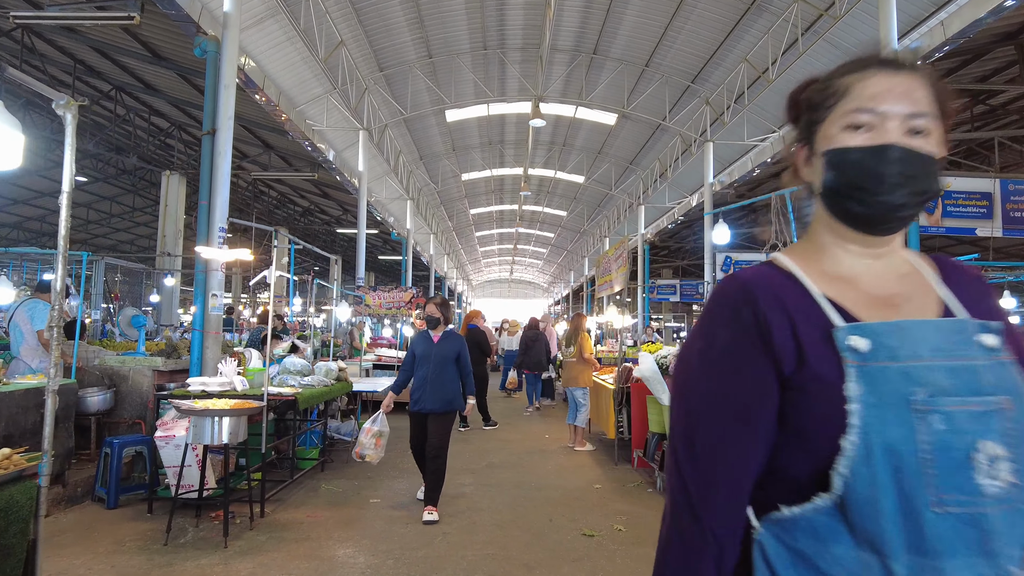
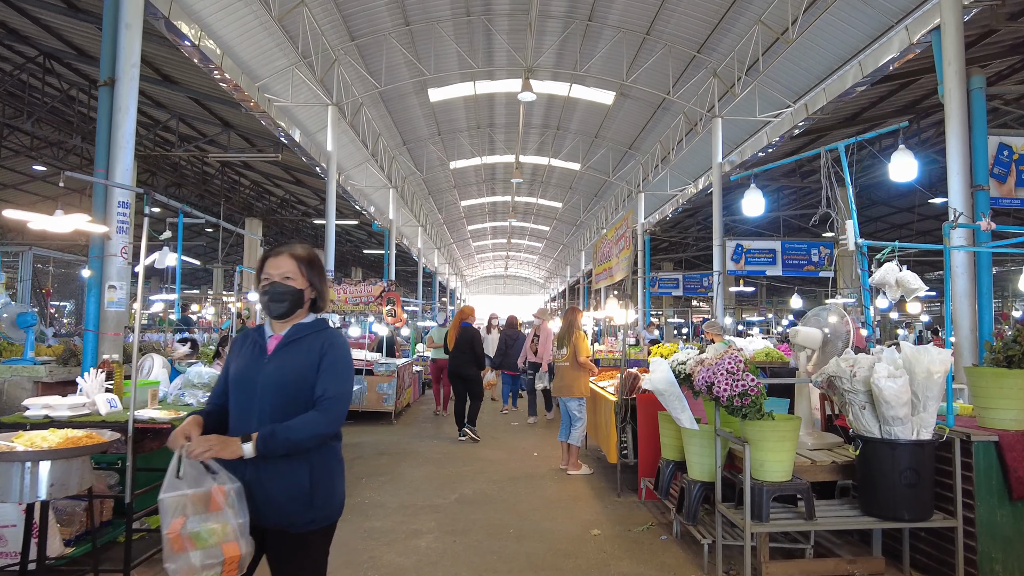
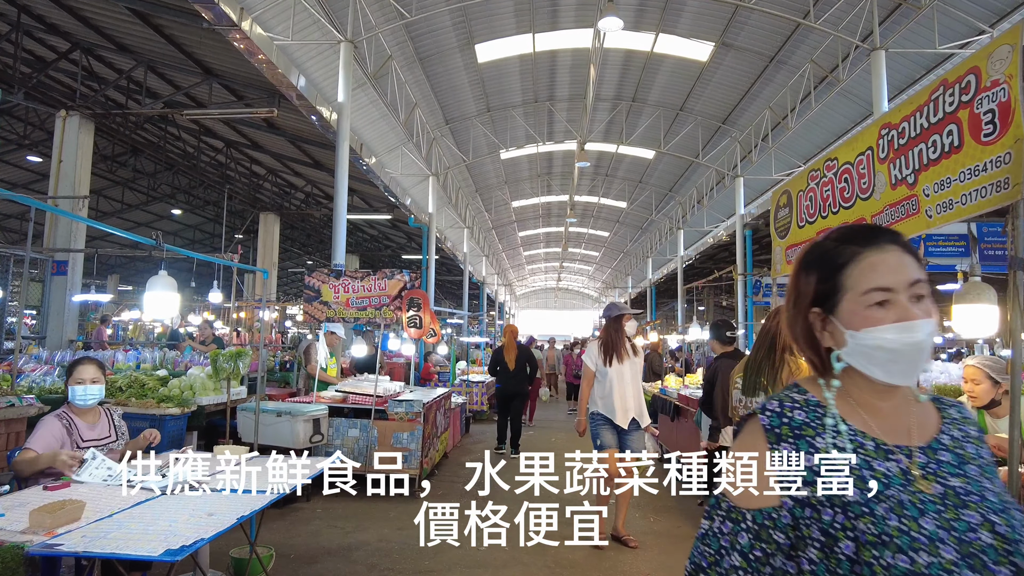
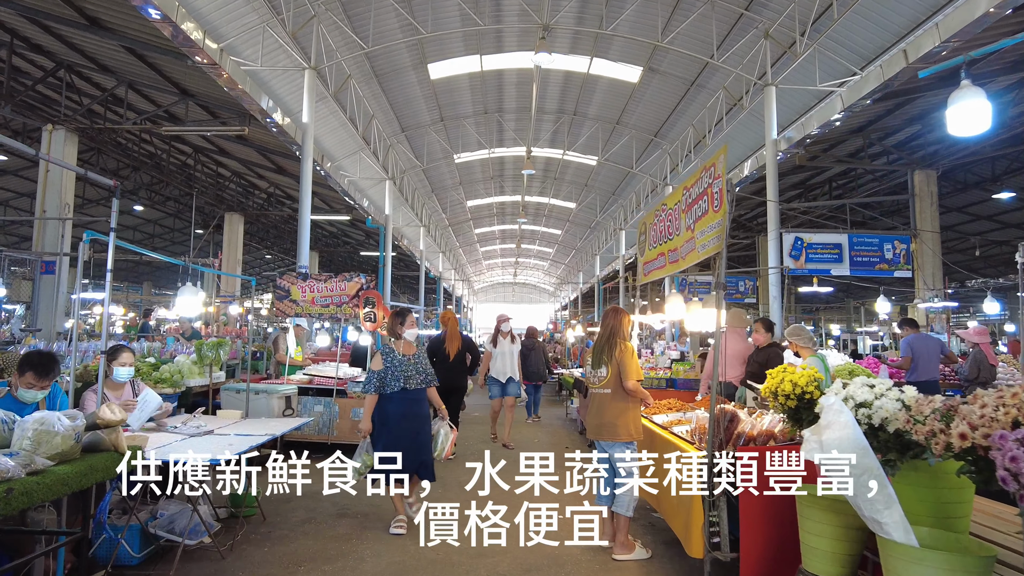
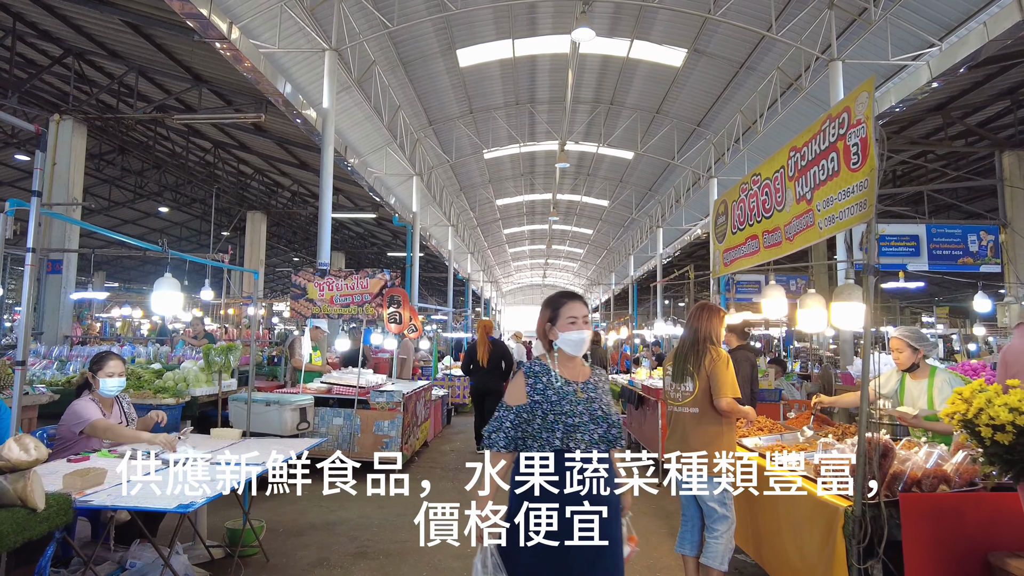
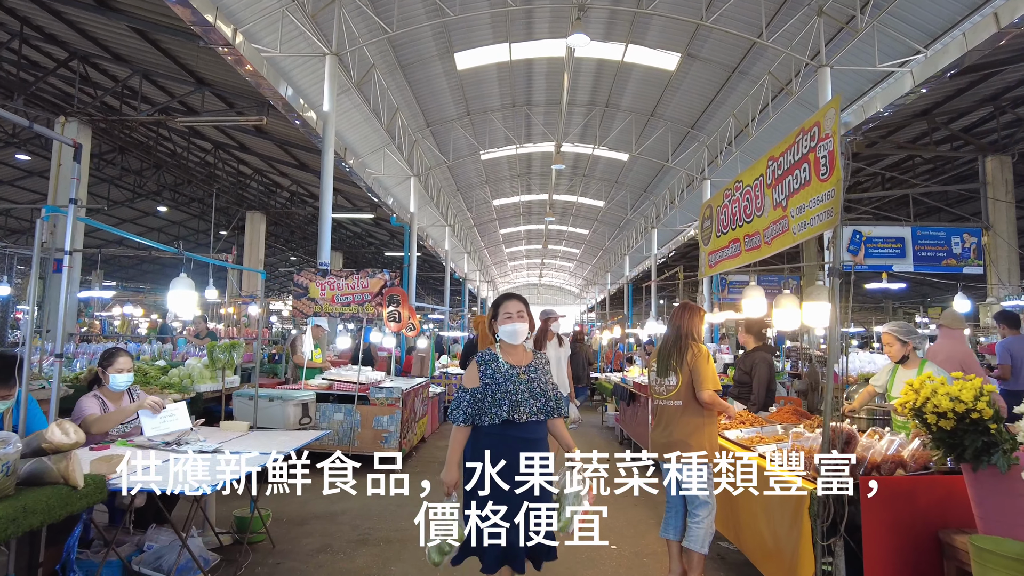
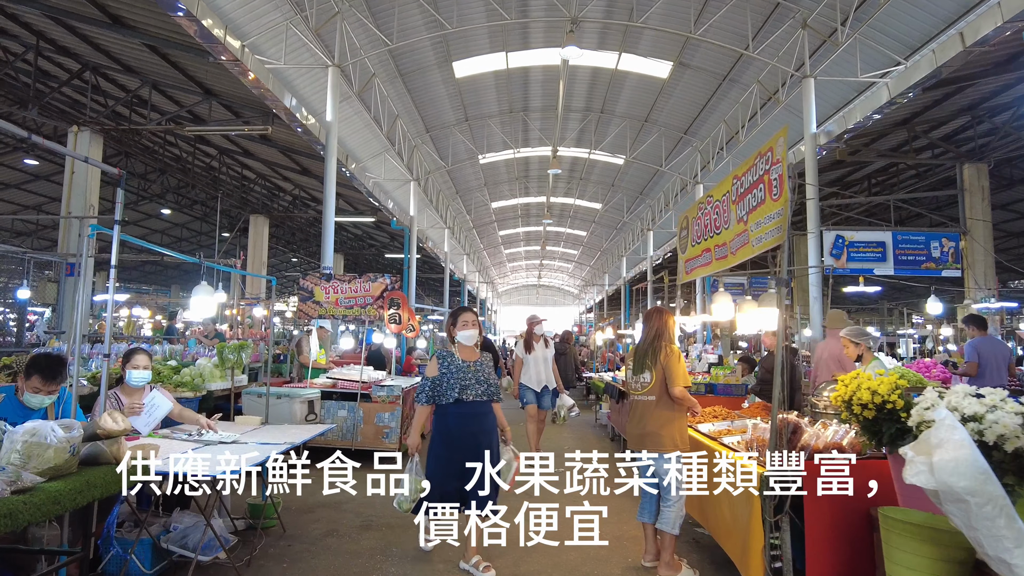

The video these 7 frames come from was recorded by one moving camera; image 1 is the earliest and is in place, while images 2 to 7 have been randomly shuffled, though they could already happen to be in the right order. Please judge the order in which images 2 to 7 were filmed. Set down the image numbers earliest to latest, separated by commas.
2, 4, 7, 6, 5, 3
